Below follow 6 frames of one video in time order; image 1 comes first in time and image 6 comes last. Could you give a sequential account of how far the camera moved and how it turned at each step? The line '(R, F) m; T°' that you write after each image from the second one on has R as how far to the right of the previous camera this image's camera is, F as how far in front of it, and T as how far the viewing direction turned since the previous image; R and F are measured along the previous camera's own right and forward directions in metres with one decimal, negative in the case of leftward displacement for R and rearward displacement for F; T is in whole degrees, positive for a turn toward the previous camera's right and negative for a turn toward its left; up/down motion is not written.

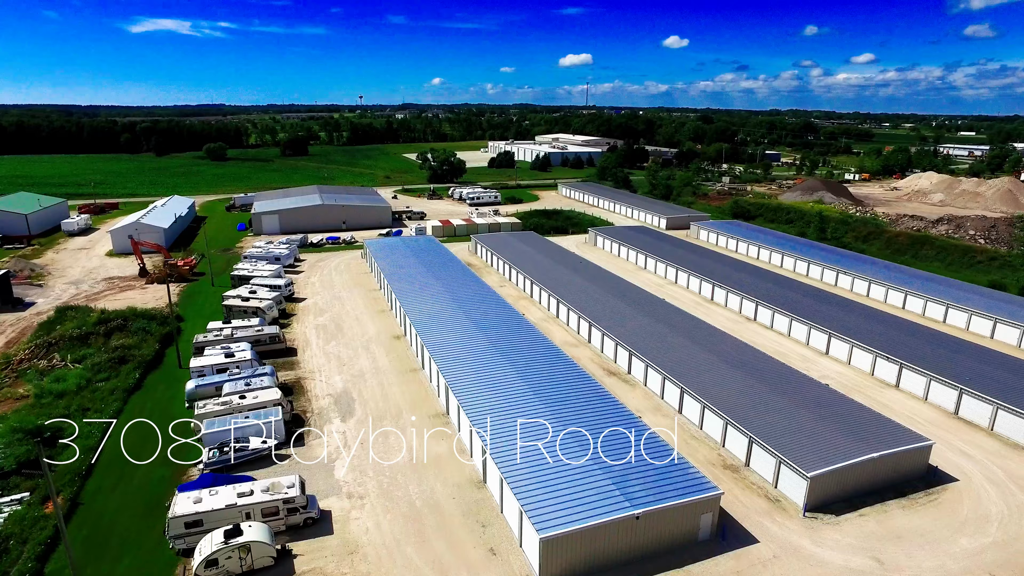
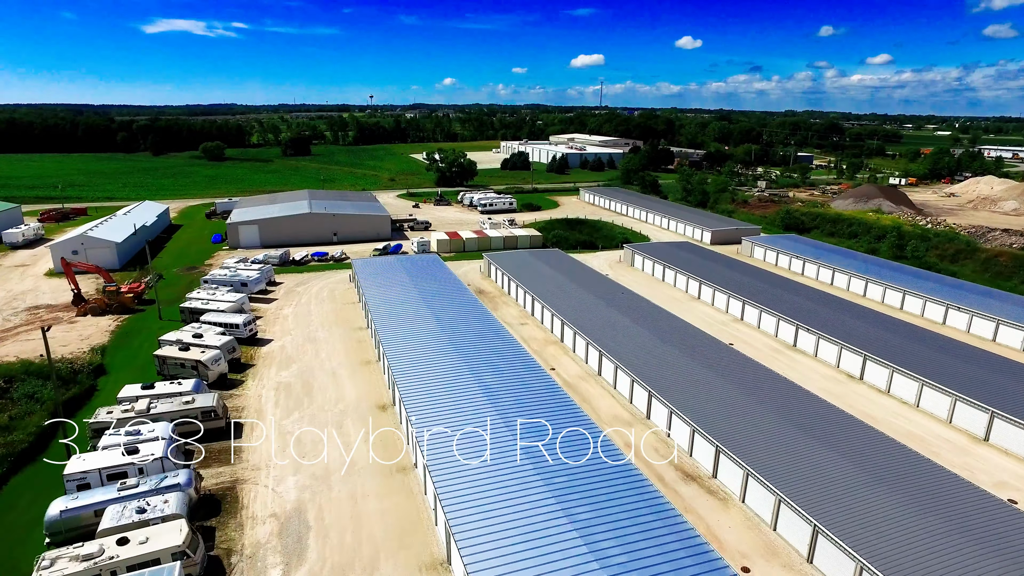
(-0.7, +9.3) m; -1°
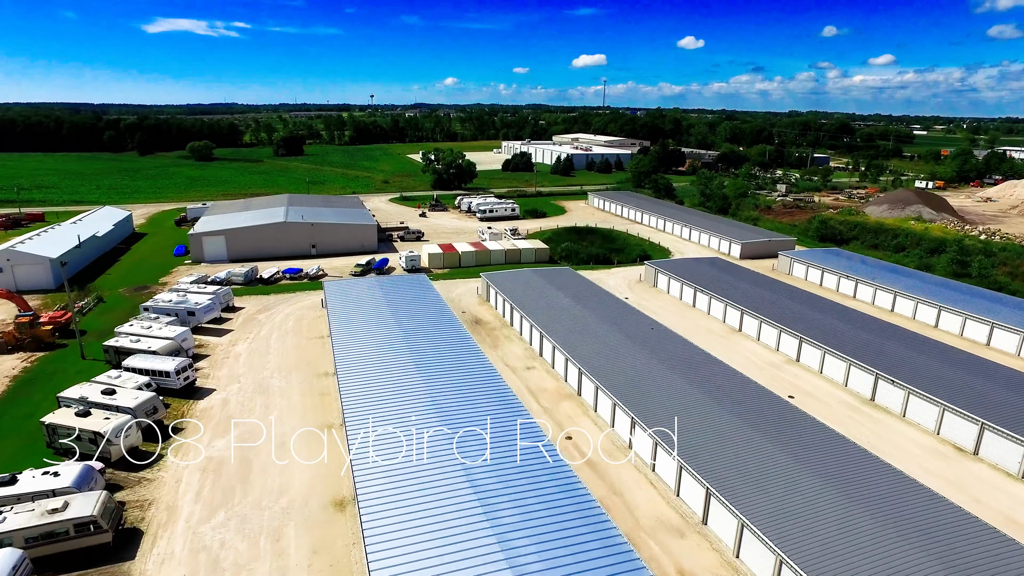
(-0.1, +6.7) m; 0°
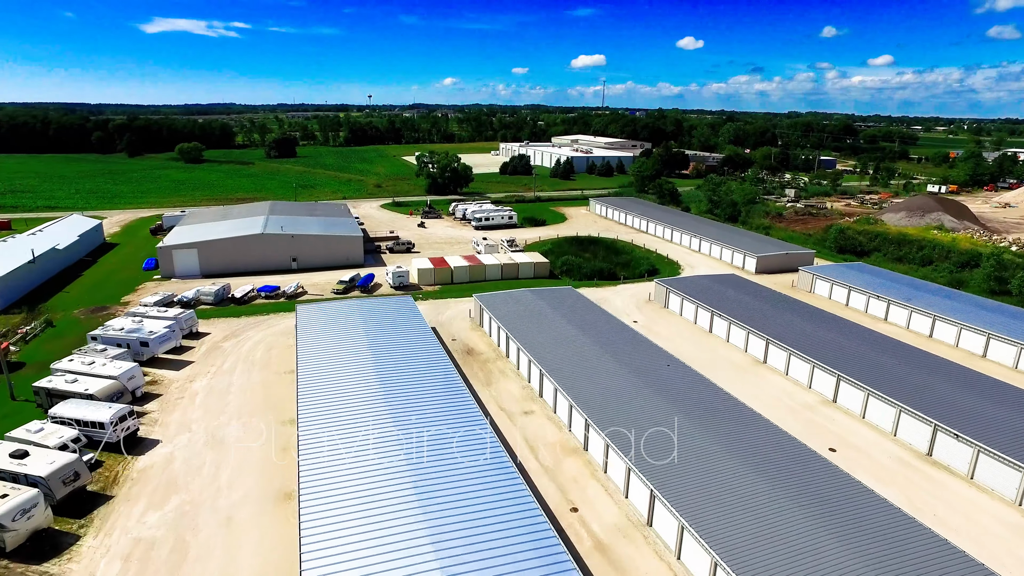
(+0.1, +3.7) m; 0°
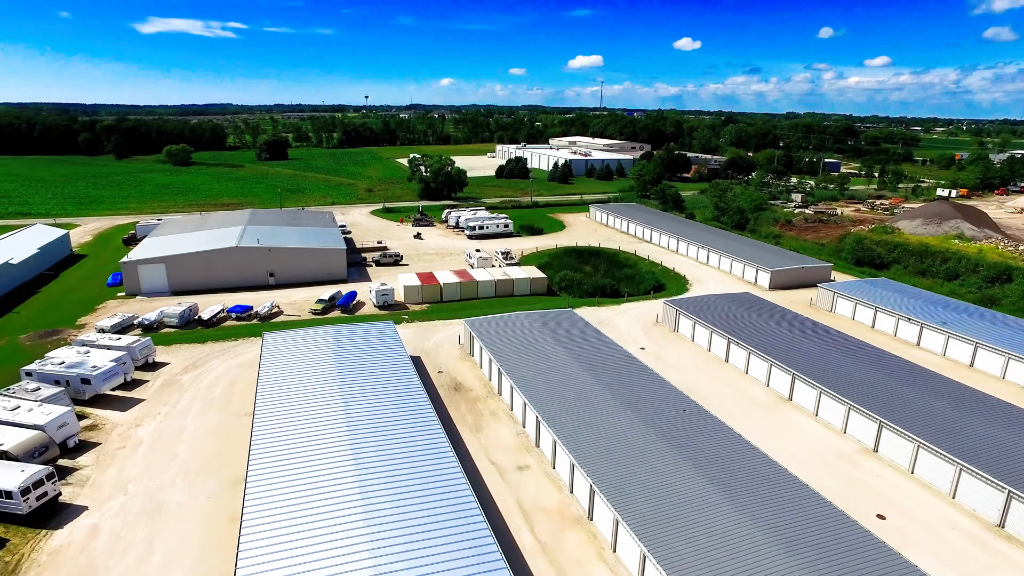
(+0.2, +3.4) m; 0°
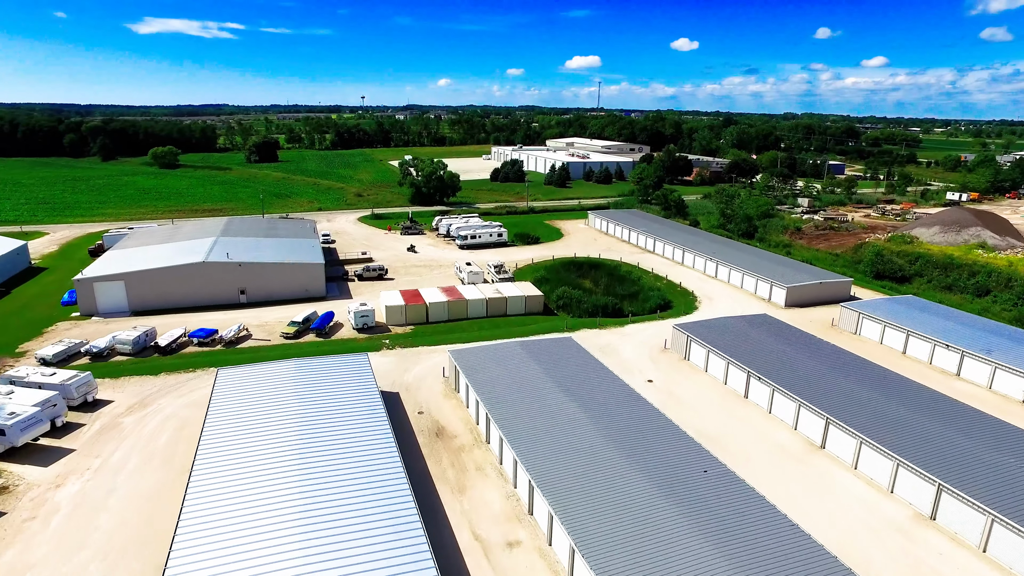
(+0.3, +3.5) m; 0°
